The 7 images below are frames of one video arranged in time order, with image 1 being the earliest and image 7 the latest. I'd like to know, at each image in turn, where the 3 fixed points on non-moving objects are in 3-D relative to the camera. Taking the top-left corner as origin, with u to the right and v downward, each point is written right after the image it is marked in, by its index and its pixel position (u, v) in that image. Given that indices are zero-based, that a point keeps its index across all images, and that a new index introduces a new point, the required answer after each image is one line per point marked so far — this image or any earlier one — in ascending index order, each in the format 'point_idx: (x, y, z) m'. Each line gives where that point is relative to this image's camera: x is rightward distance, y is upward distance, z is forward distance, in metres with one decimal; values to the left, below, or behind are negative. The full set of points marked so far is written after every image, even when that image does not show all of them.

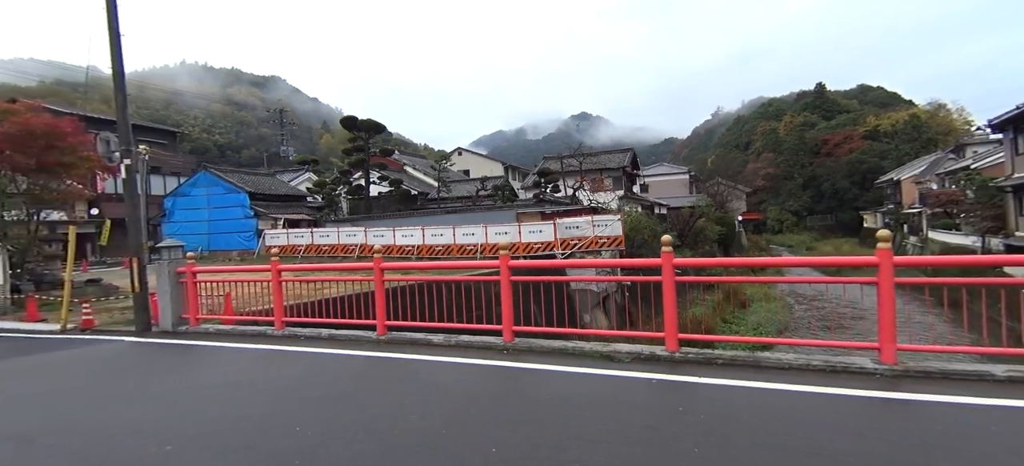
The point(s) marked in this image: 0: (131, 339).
0: (-6.4, -1.8, +8.0) m
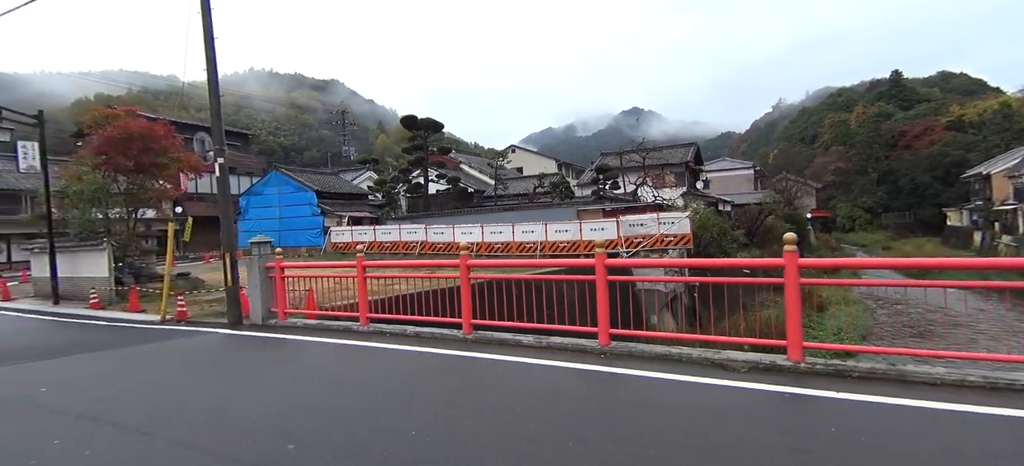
0: (-5.0, -1.7, +8.2) m
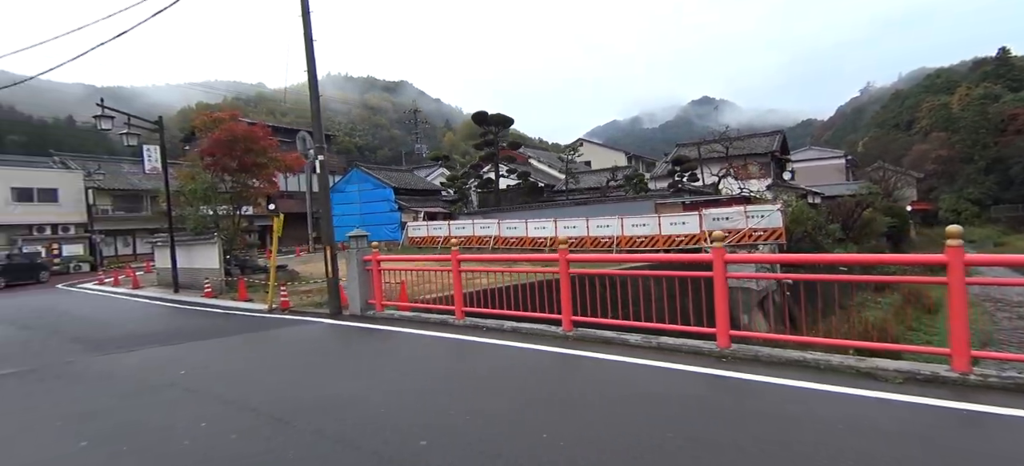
0: (-3.3, -1.6, +8.6) m
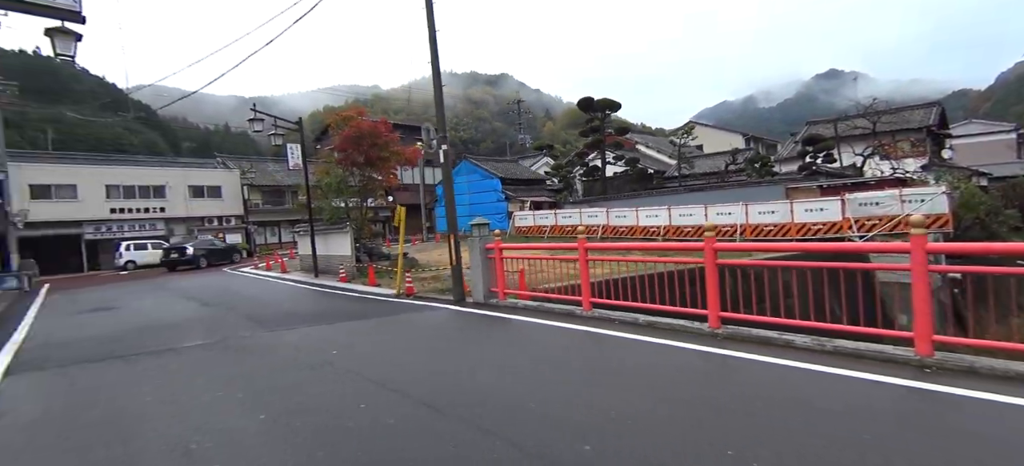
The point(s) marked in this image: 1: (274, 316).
0: (-1.0, -1.4, +8.7) m
1: (-4.2, -1.4, +8.2) m
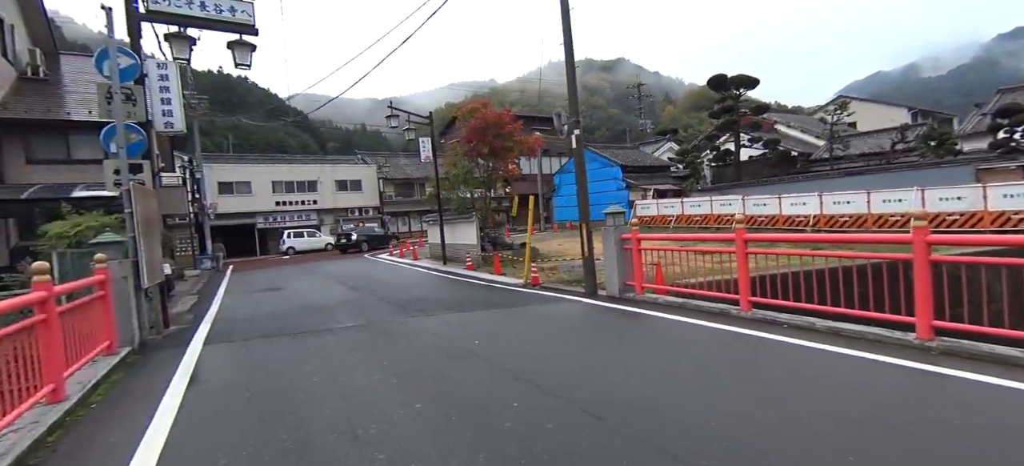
0: (+1.4, -1.2, +8.3) m
1: (-1.8, -1.2, +8.6) m
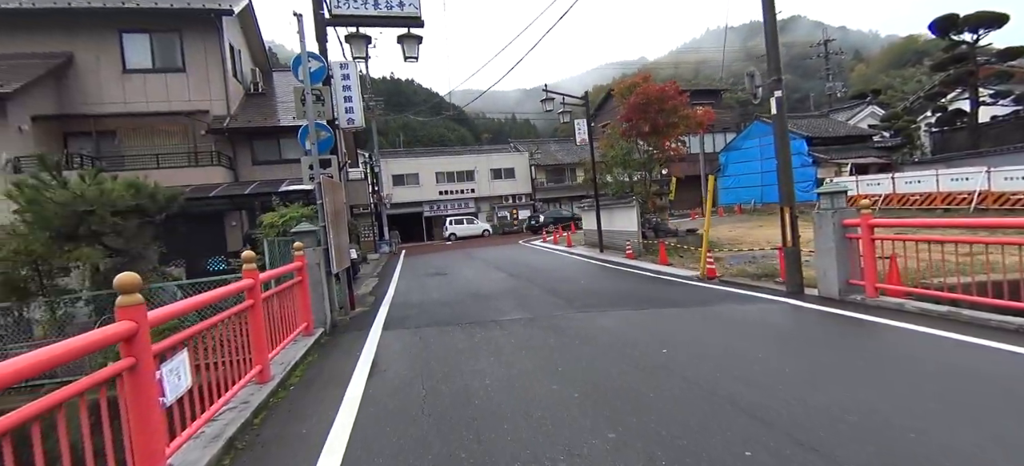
0: (+4.1, -1.0, +6.8) m
1: (+1.1, -1.0, +8.0) m
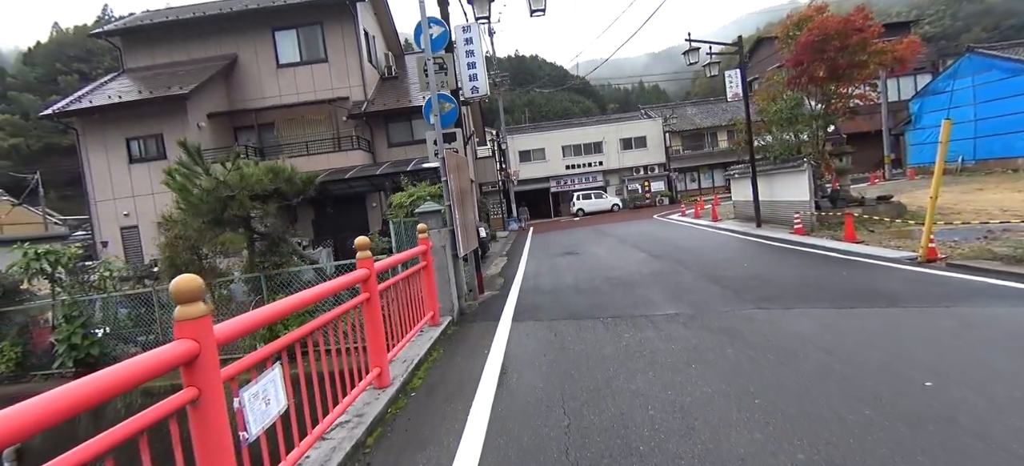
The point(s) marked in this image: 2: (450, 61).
0: (+5.7, -0.6, +4.5) m
1: (+3.2, -0.6, +6.4) m
2: (-1.0, +2.8, +7.5) m
